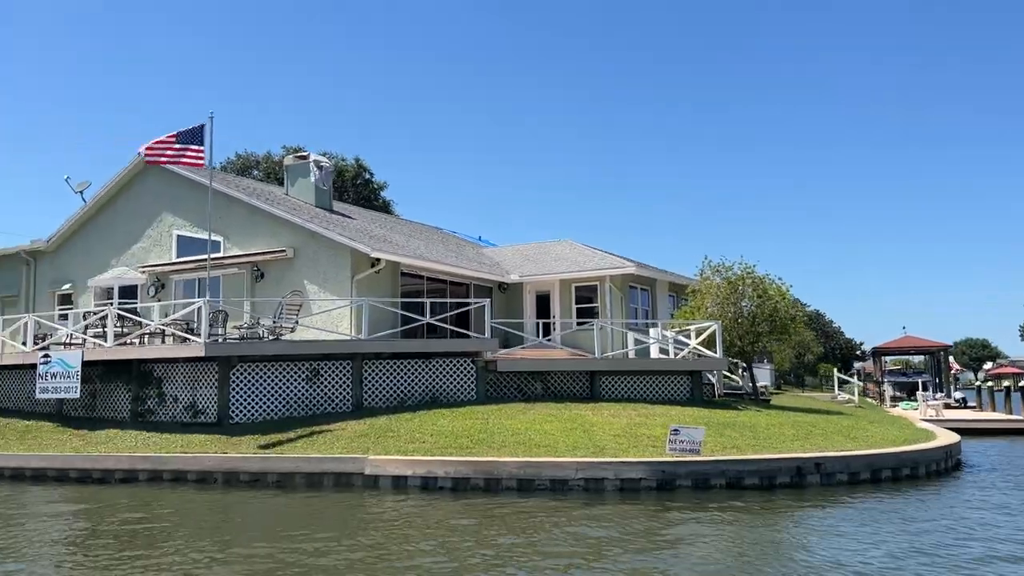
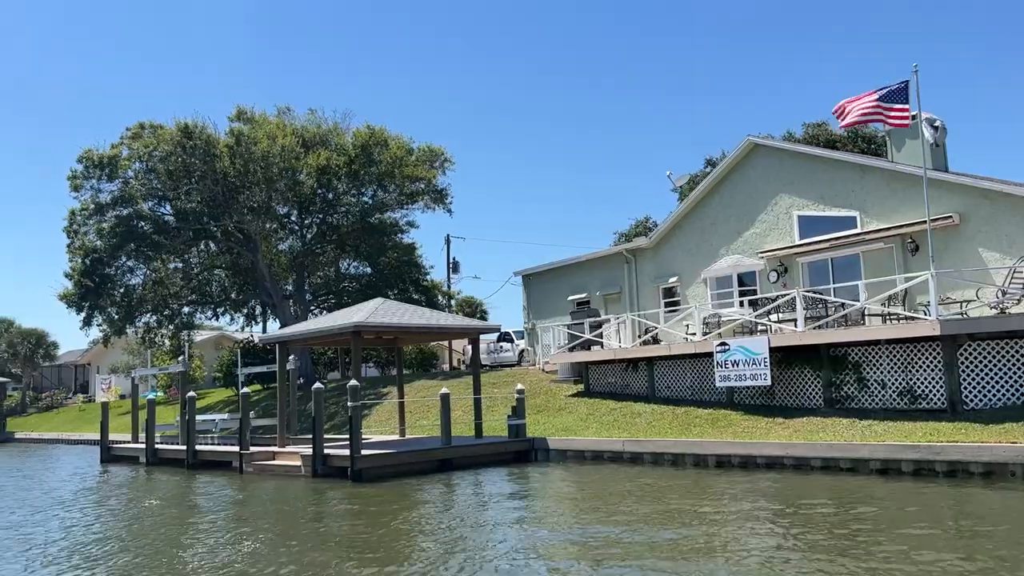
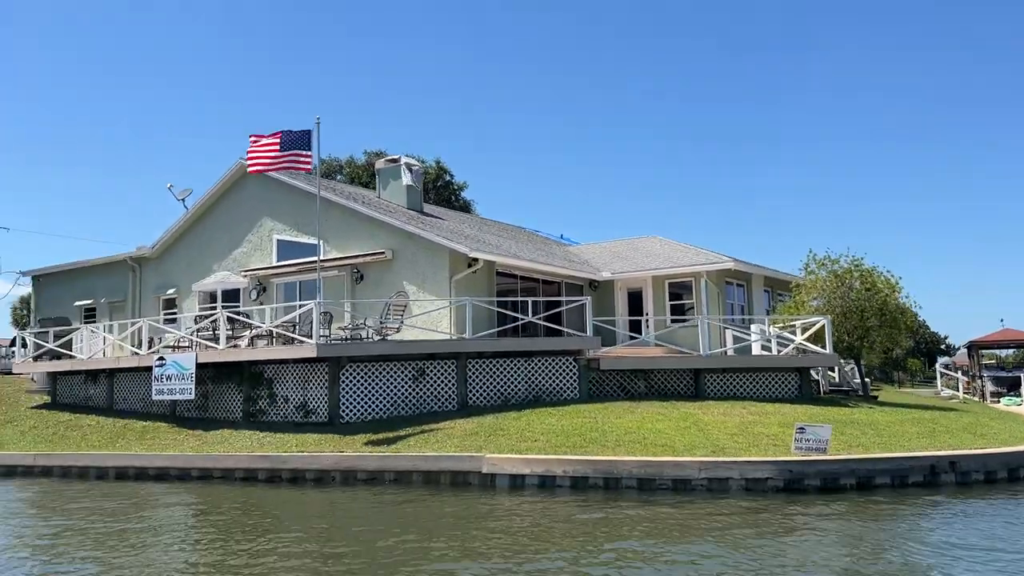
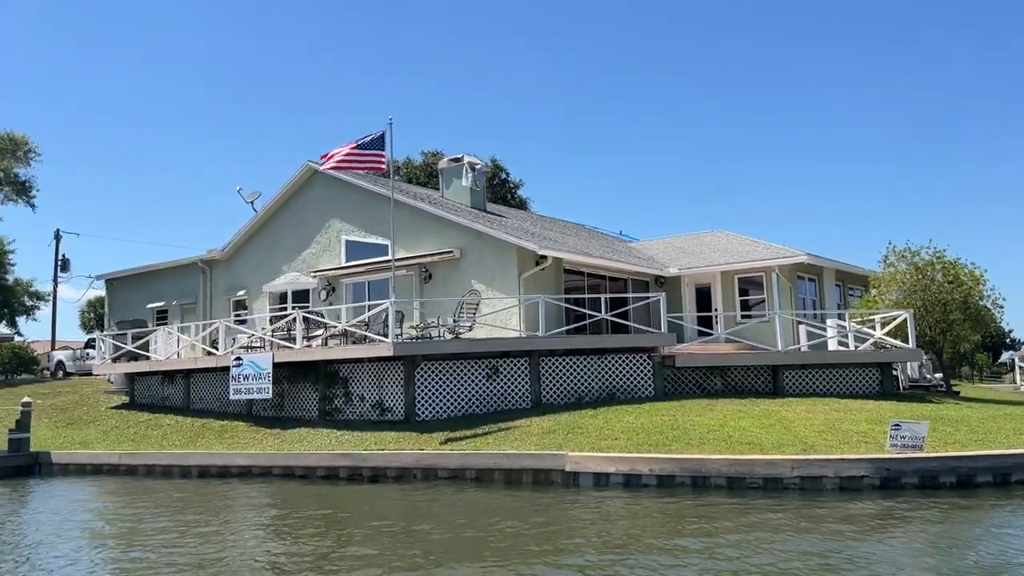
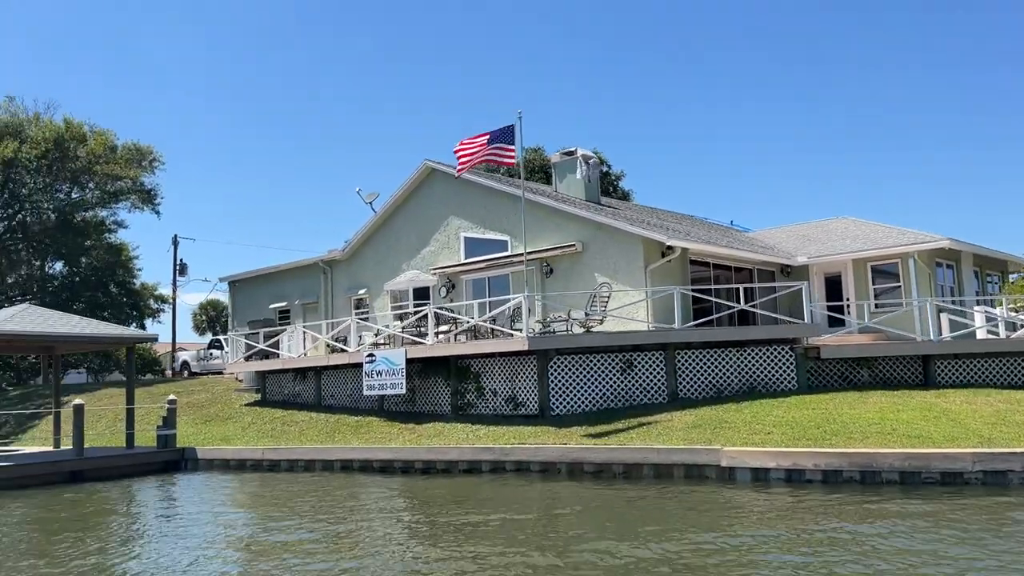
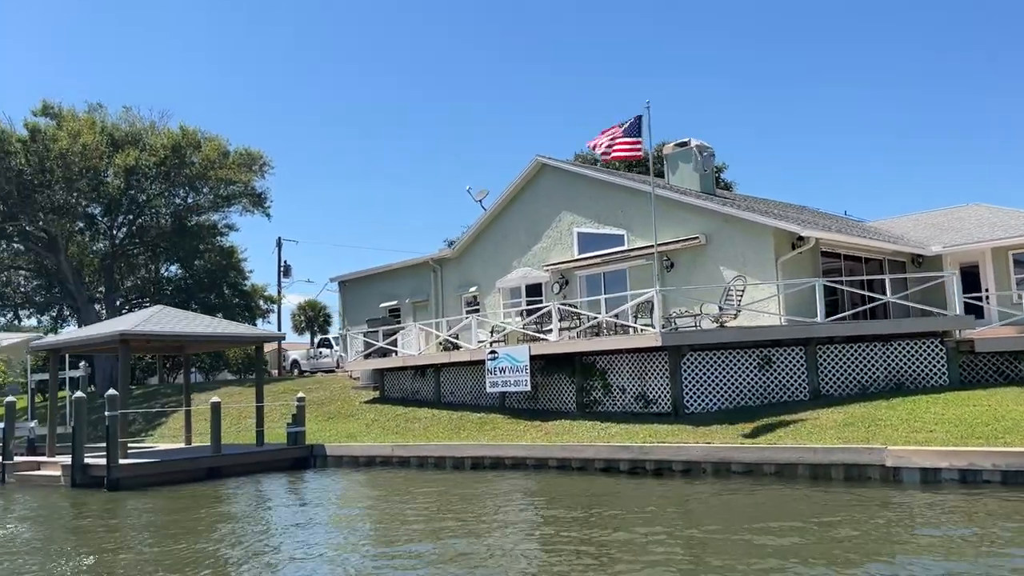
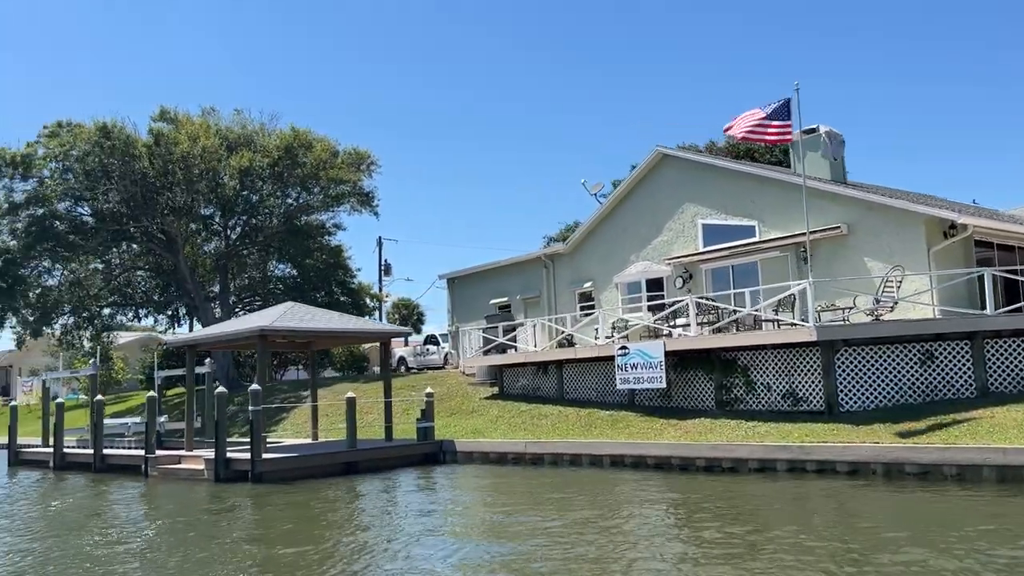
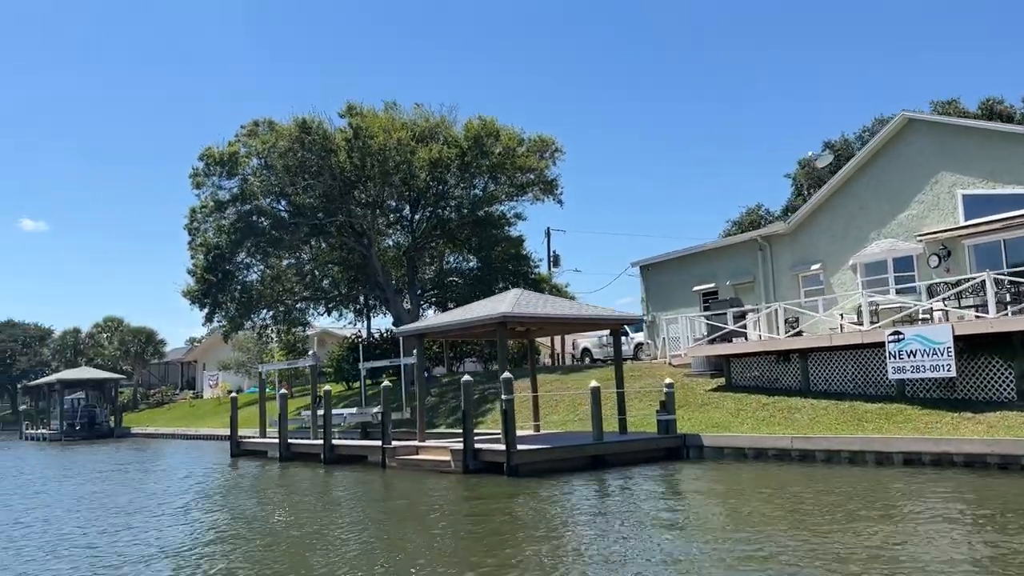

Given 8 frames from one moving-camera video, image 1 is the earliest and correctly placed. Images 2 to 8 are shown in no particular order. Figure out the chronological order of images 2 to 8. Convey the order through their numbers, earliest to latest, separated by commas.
3, 4, 5, 6, 7, 2, 8
